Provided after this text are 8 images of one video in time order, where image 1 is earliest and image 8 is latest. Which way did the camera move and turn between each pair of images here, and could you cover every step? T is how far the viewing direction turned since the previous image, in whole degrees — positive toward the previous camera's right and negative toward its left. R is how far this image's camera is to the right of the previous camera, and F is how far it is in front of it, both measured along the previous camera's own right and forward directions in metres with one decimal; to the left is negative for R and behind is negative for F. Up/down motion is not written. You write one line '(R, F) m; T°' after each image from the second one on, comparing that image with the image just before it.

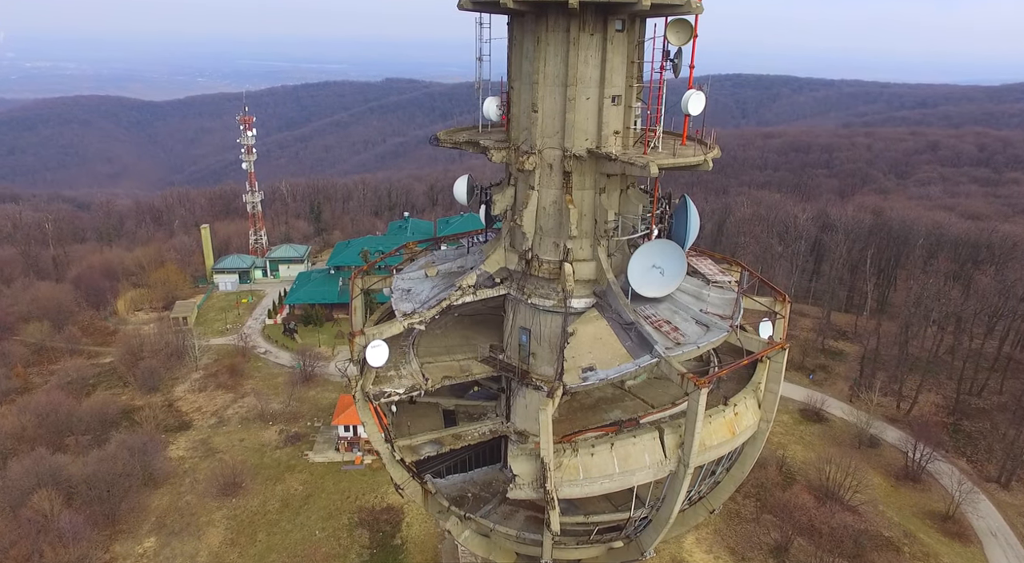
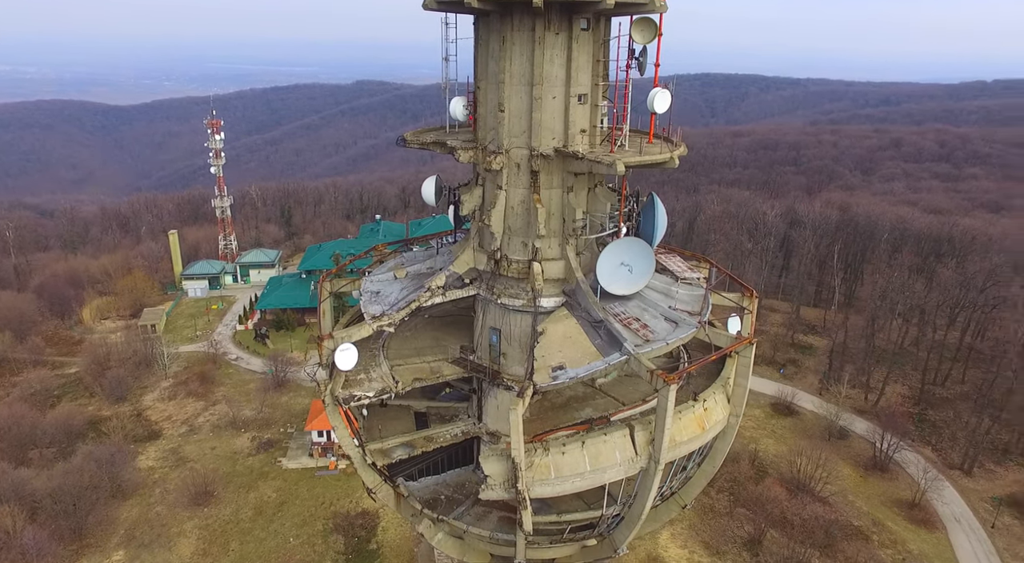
(+0.1, 0.0) m; +2°
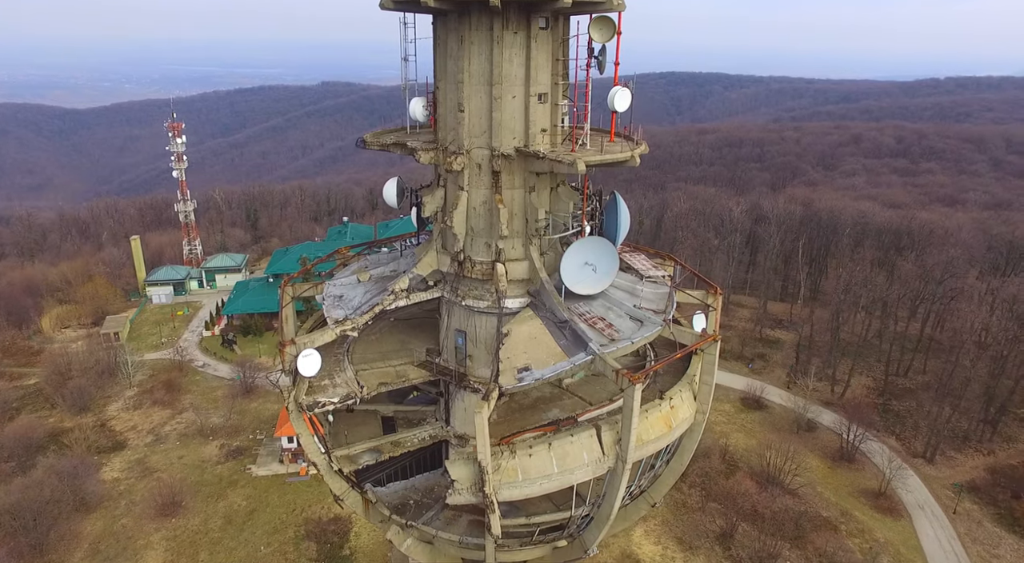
(+0.2, +0.1) m; +2°
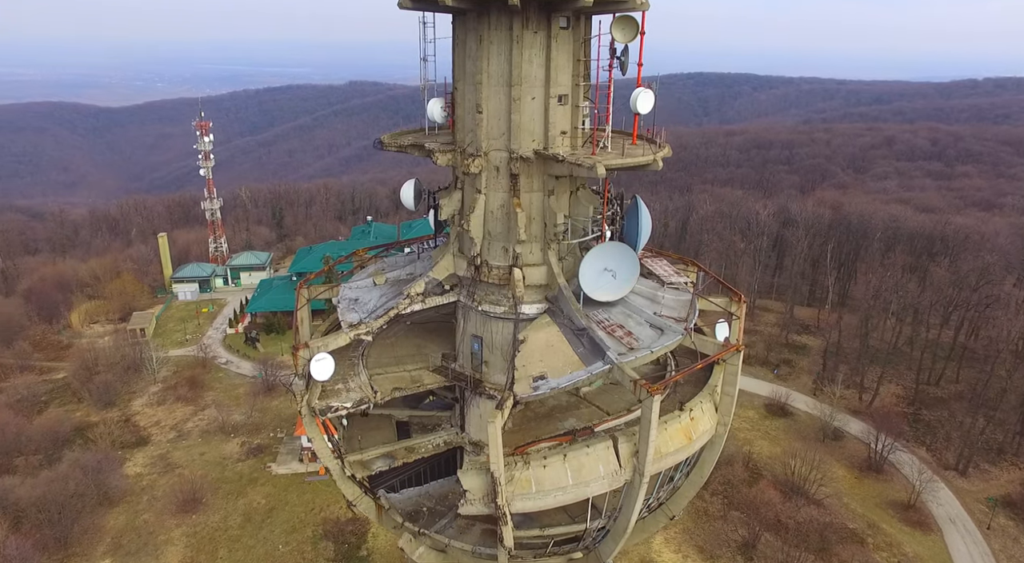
(+0.1, +0.2) m; -2°
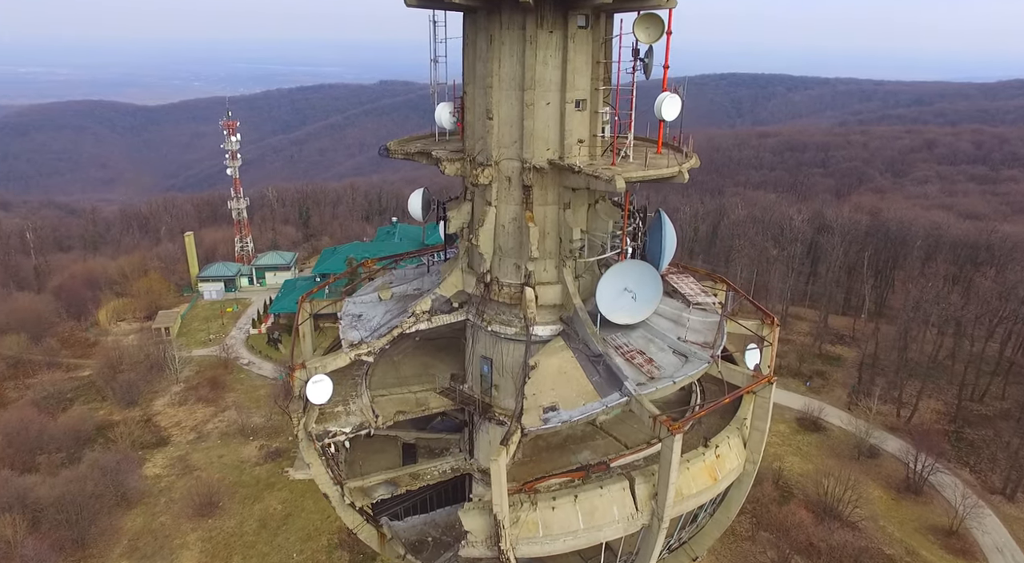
(+0.2, +0.8) m; -2°
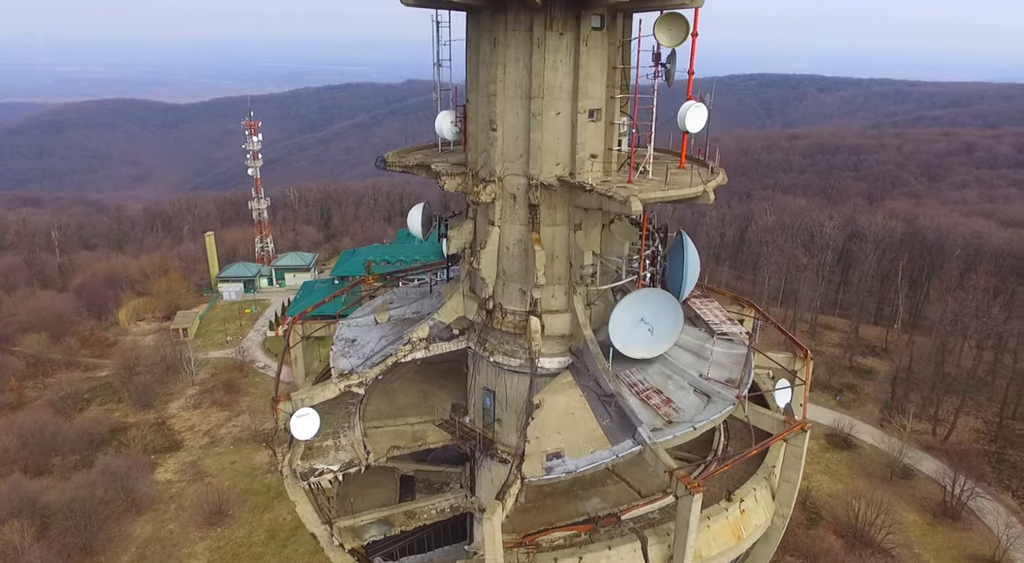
(+0.3, +0.9) m; -2°
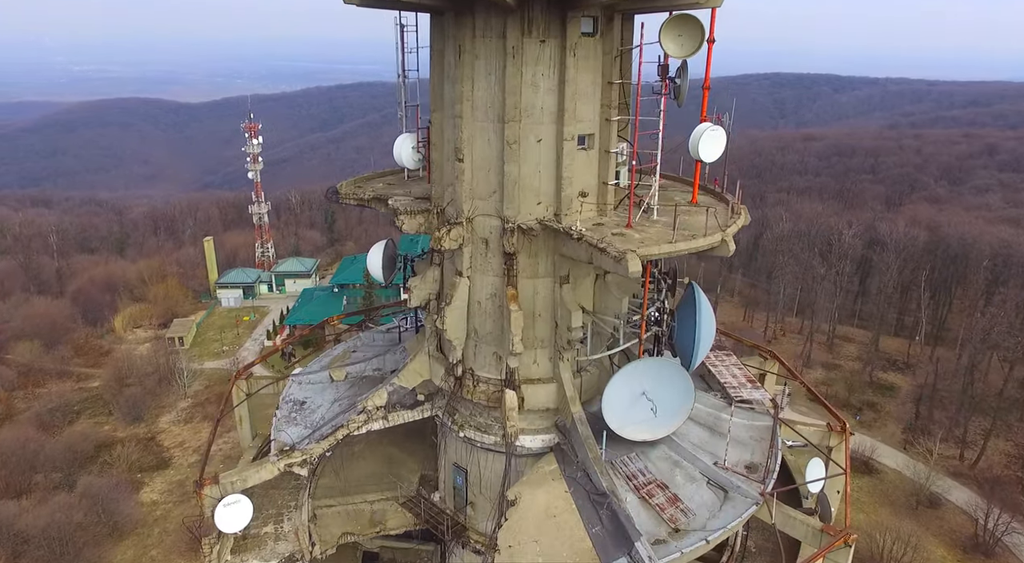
(+0.4, +1.6) m; -1°
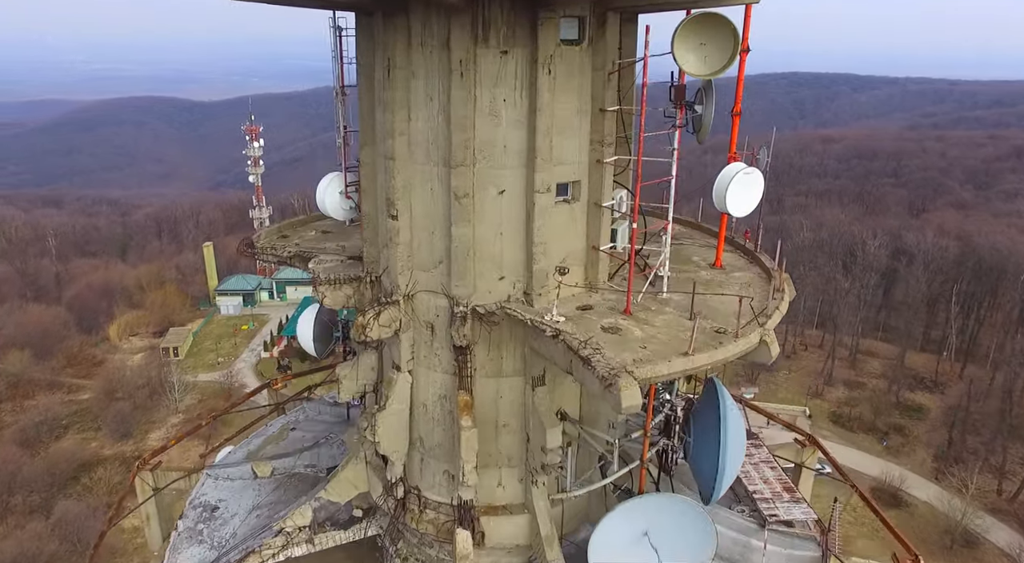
(+0.5, +1.9) m; -1°
